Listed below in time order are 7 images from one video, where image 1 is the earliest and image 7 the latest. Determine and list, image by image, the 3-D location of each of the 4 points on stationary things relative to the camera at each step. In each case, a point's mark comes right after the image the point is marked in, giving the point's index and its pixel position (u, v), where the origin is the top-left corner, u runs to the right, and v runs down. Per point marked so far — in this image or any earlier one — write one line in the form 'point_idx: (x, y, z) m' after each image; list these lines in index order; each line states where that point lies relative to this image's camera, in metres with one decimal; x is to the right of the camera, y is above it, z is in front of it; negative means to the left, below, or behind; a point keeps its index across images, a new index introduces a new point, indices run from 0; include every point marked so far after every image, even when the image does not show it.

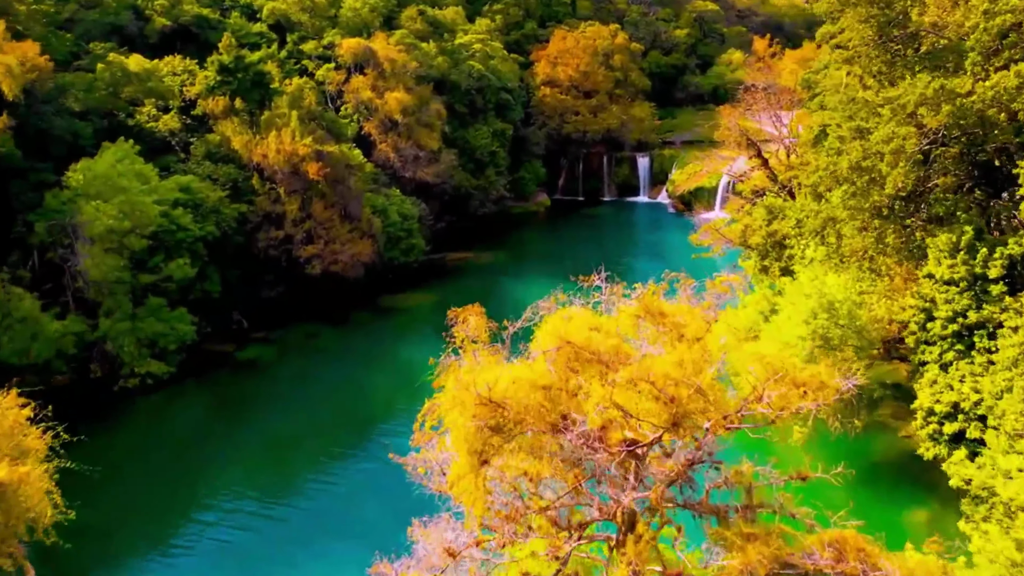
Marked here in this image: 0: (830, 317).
0: (+5.9, -0.6, +15.4) m
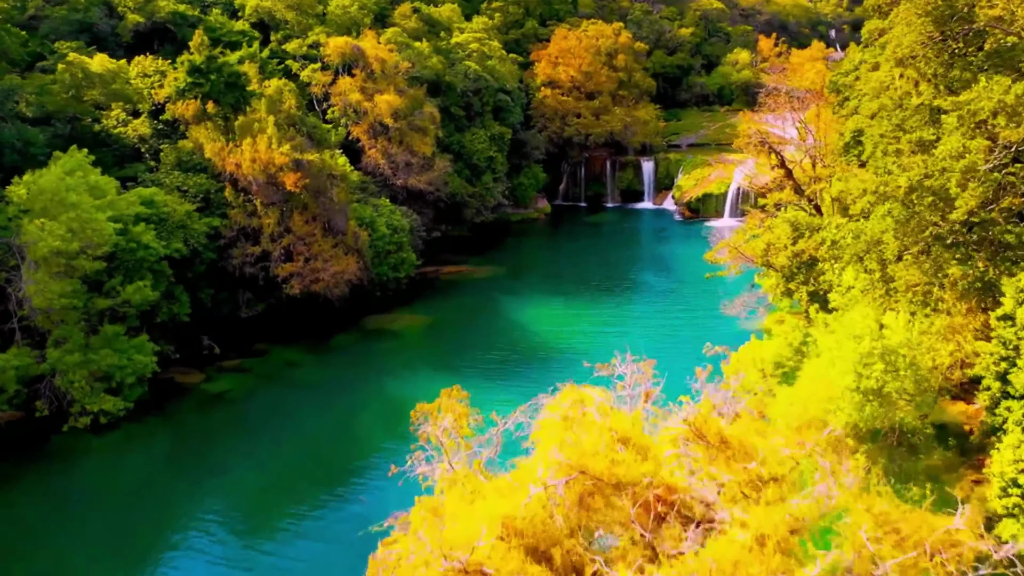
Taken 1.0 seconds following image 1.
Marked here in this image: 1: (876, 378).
0: (+5.8, -1.2, +13.1) m
1: (+5.7, -1.4, +13.0) m
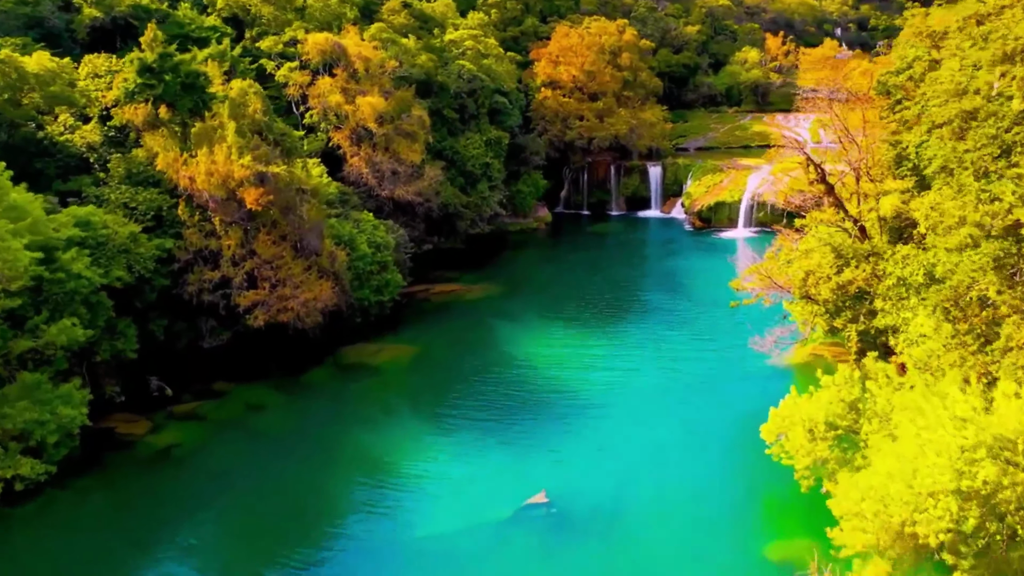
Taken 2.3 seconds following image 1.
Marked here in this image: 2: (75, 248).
0: (+5.7, -2.1, +9.9) m
1: (+5.6, -2.2, +9.8) m
2: (-9.8, +0.9, +18.8) m
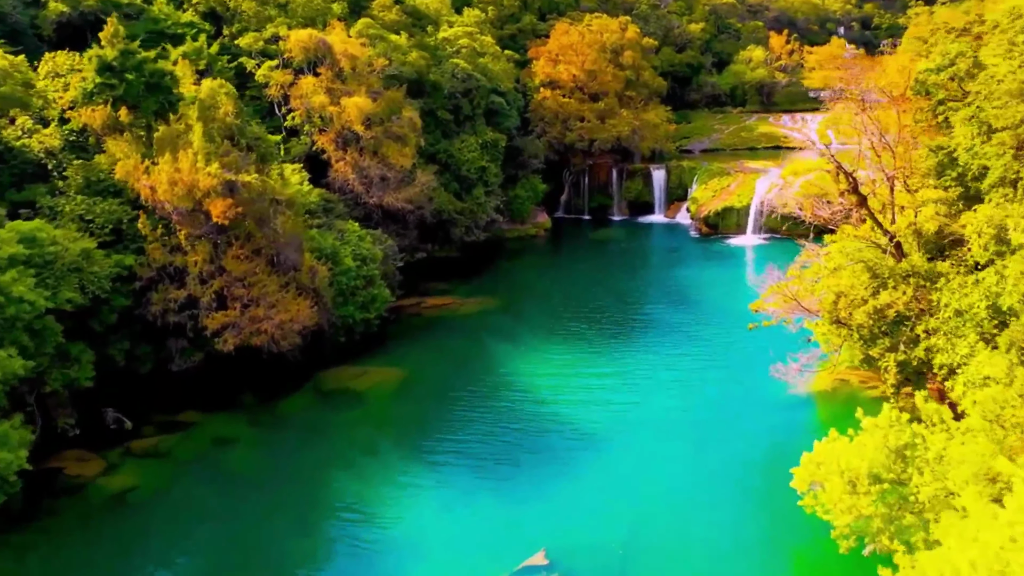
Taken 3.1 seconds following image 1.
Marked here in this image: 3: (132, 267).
0: (+5.6, -2.5, +7.8) m
1: (+5.5, -2.7, +7.8) m
2: (-9.9, +0.4, +16.8) m
3: (-8.9, +0.5, +19.7) m
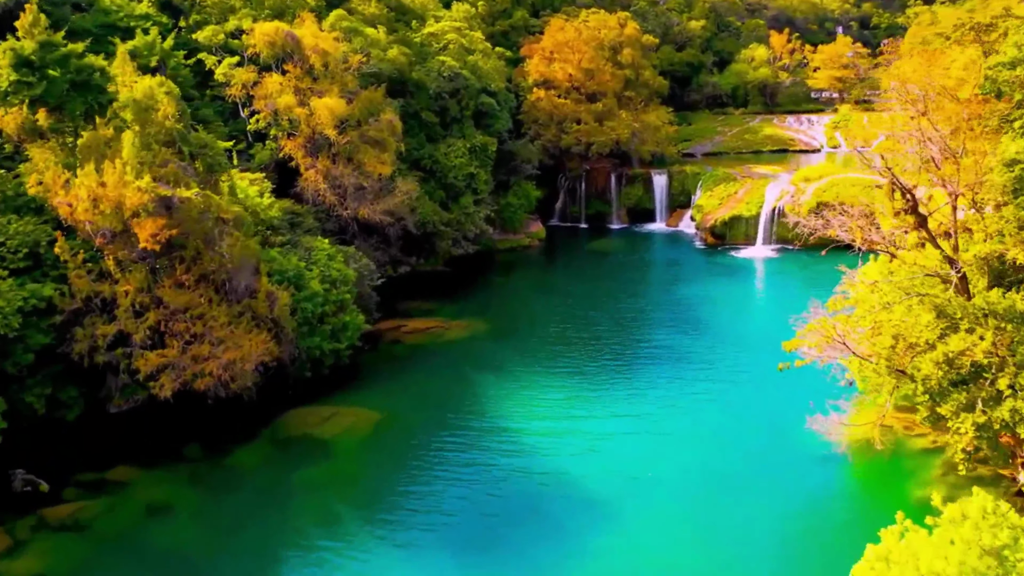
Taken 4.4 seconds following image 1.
0: (+5.5, -3.2, +4.8) m
1: (+5.3, -3.4, +4.8) m
2: (-10.1, -0.3, +13.7) m
3: (-9.2, -0.2, +16.6) m
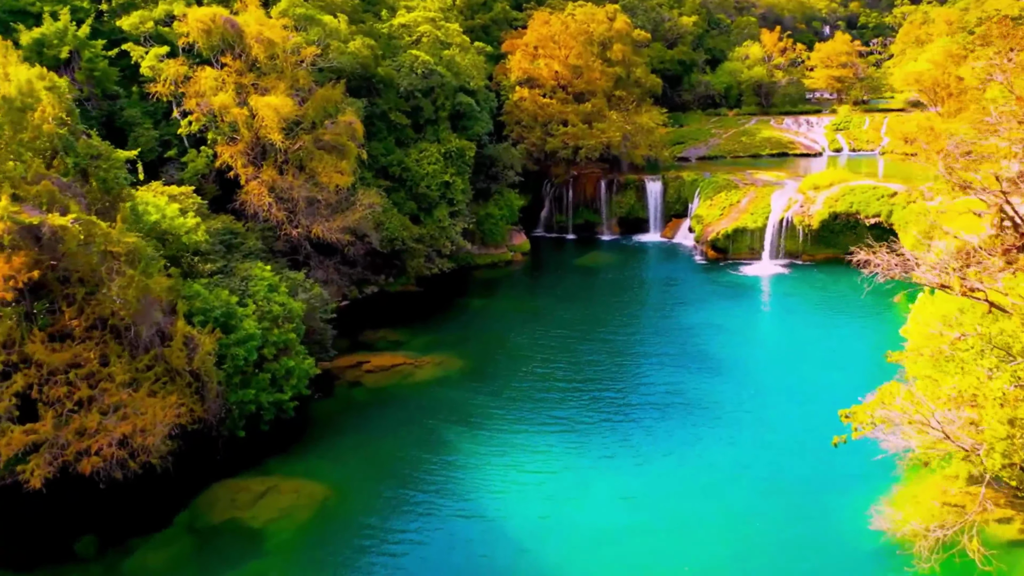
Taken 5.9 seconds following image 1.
0: (+5.4, -4.0, +1.1) m
1: (+5.3, -4.2, +1.1) m
2: (-10.4, -1.2, +9.6) m
3: (-9.5, -1.1, +12.6) m
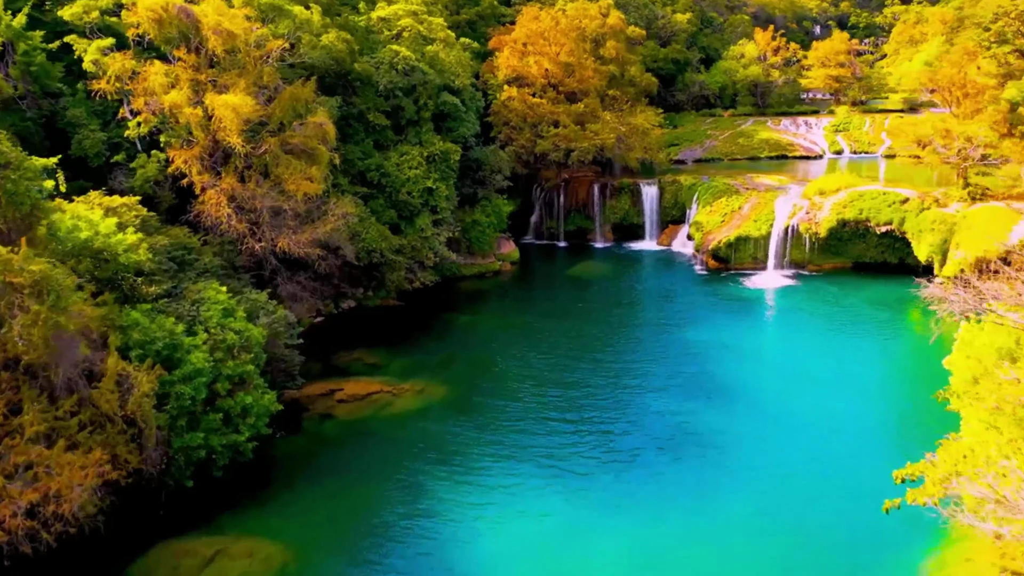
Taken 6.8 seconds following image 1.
0: (+5.5, -4.5, -1.0) m
1: (+5.3, -4.7, -1.1) m
2: (-10.4, -1.7, +7.2) m
3: (-9.6, -1.6, +10.2) m
